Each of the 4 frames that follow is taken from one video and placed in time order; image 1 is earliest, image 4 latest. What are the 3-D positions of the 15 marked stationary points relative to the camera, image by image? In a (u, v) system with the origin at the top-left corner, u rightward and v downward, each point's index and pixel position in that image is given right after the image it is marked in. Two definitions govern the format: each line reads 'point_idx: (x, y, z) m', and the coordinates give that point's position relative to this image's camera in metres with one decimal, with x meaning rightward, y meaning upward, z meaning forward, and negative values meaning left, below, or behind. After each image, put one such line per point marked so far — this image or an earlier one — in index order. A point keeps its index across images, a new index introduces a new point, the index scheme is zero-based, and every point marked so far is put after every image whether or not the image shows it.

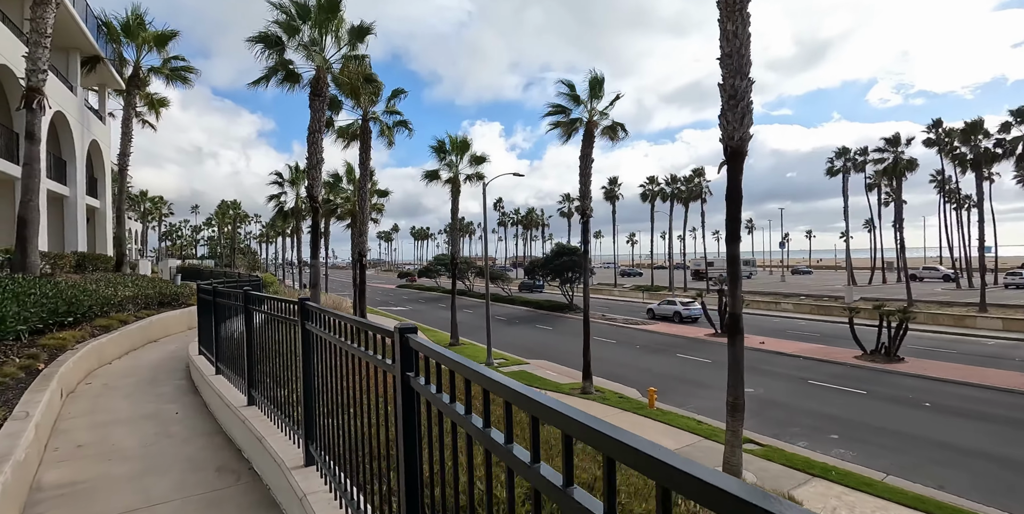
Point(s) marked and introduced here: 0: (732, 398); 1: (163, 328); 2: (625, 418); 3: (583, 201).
0: (+3.8, -2.4, +9.1) m
1: (-8.4, -1.7, +12.8) m
2: (+3.6, -5.1, +16.9) m
3: (+2.7, +2.1, +20.1) m
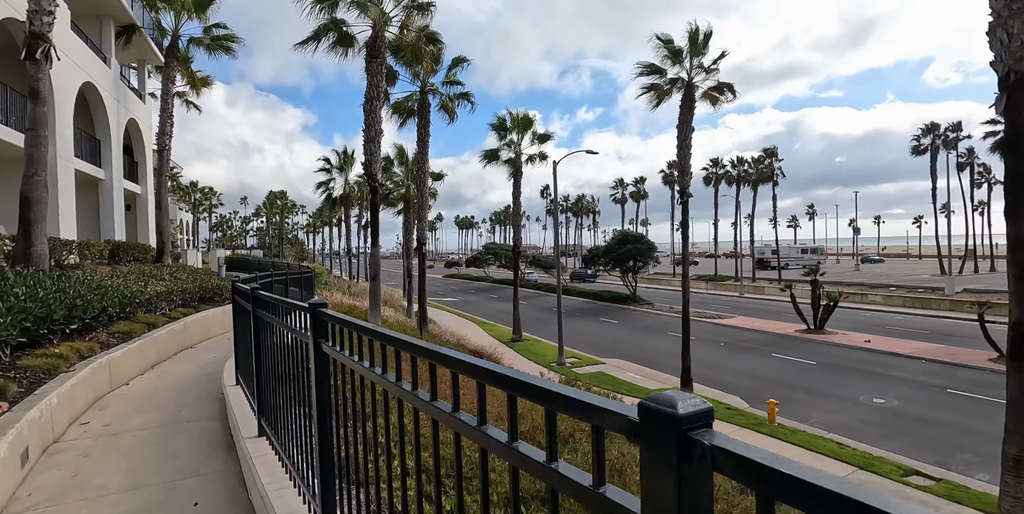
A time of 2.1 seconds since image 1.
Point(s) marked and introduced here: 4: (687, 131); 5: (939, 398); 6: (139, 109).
0: (+5.7, -2.2, +6.0) m
1: (-6.1, -1.4, +10.6) m
2: (+6.2, -4.7, +13.9) m
3: (+5.4, +2.5, +16.9) m
4: (+5.6, +4.0, +16.9) m
5: (+14.6, -4.8, +18.3) m
6: (-13.5, +5.4, +19.4) m
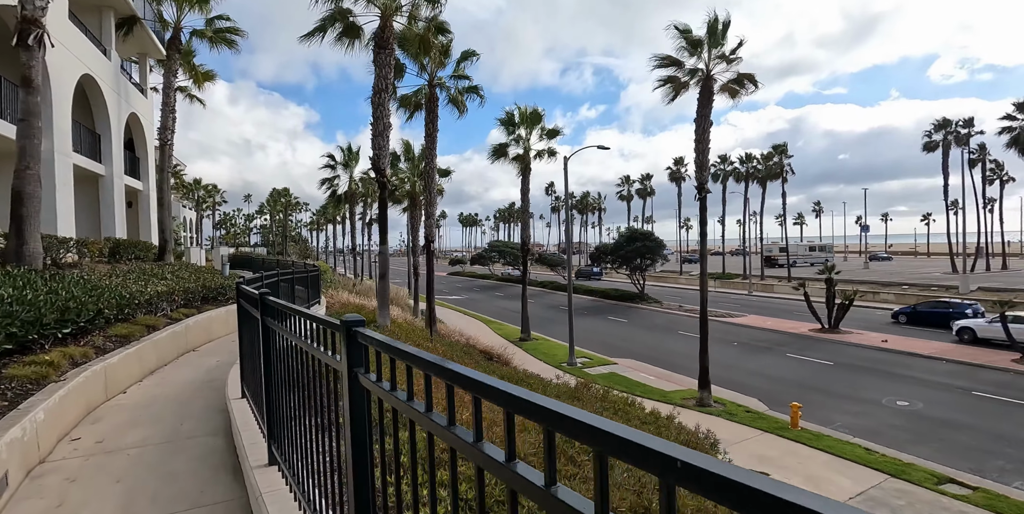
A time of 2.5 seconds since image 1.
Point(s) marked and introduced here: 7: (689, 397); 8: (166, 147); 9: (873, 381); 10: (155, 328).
0: (+6.0, -2.2, +5.5) m
1: (-5.8, -1.4, +10.1) m
2: (+6.5, -4.7, +13.3) m
3: (+5.8, +2.6, +16.4) m
4: (+5.9, +4.1, +16.3) m
5: (+15.0, -4.8, +17.7) m
6: (-13.2, +5.5, +18.9) m
7: (+5.6, -4.5, +16.9) m
8: (-11.7, +3.7, +18.0) m
9: (+13.4, -4.6, +19.8) m
10: (-5.6, -1.1, +8.4) m
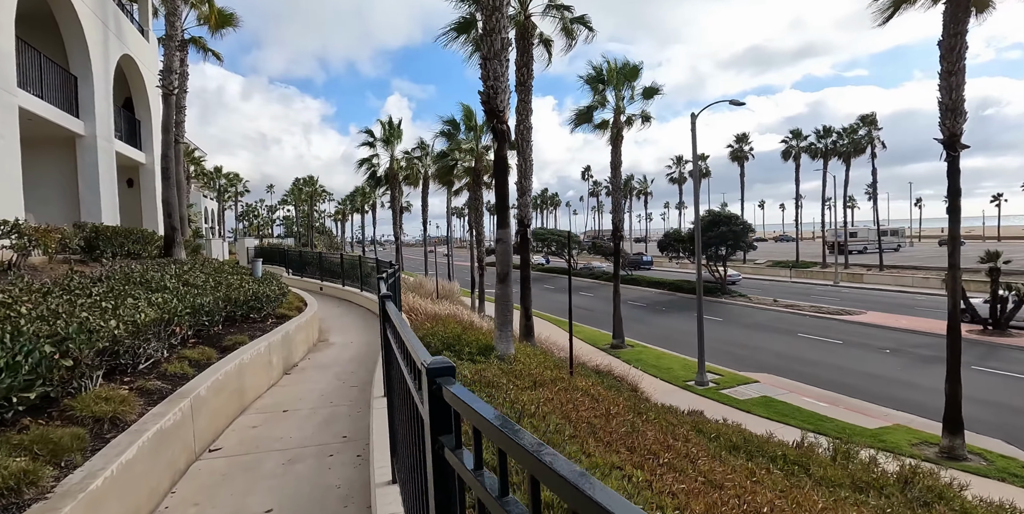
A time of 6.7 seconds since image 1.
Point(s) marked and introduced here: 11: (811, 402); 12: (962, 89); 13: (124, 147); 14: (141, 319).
0: (+9.0, -2.1, +0.2) m
1: (-2.7, -1.3, +5.2) m
2: (+9.8, -4.4, +8.1) m
3: (+9.0, +2.9, +11.0) m
4: (+9.2, +4.4, +10.9) m
5: (+18.4, -4.3, +12.2) m
6: (-9.9, +5.6, +14.1) m
7: (+9.0, -4.1, +11.7) m
8: (-8.4, +3.8, +13.2) m
9: (+16.8, -4.1, +14.3) m
10: (-2.6, -1.1, +3.5) m
11: (+8.4, -4.2, +15.0) m
12: (+9.2, +3.5, +11.1) m
13: (-9.5, +2.7, +13.0) m
14: (-3.3, -0.6, +4.8) m
